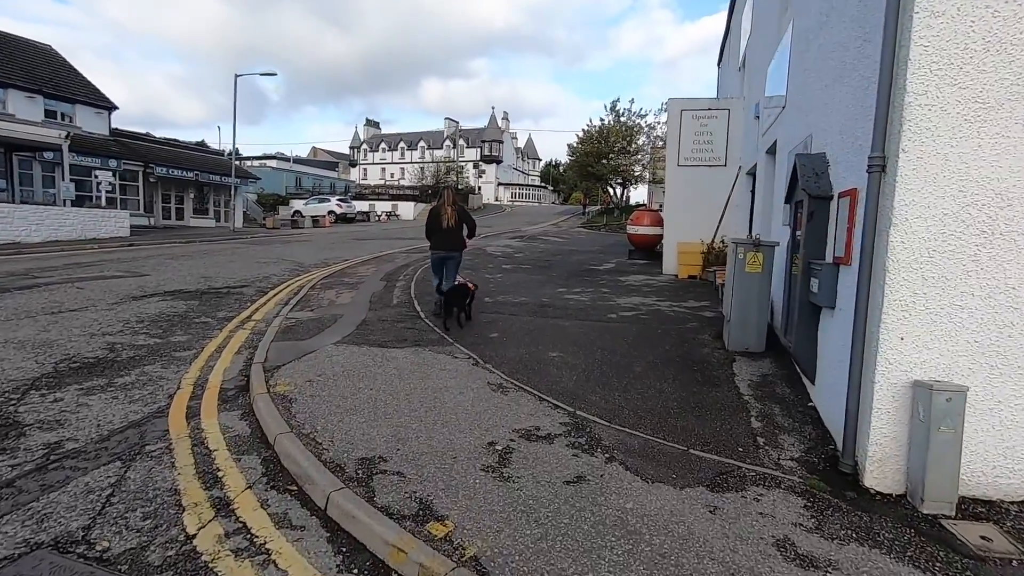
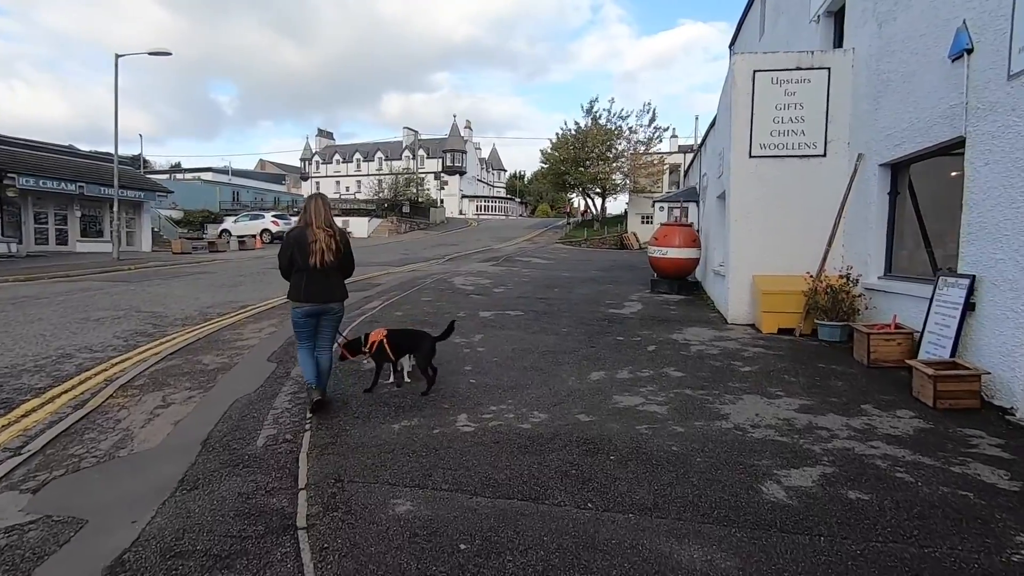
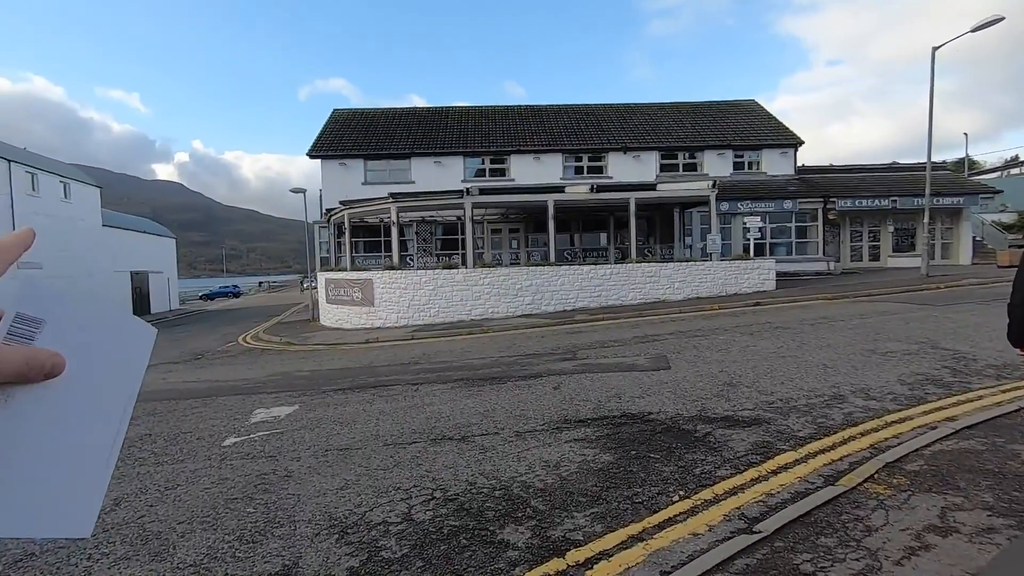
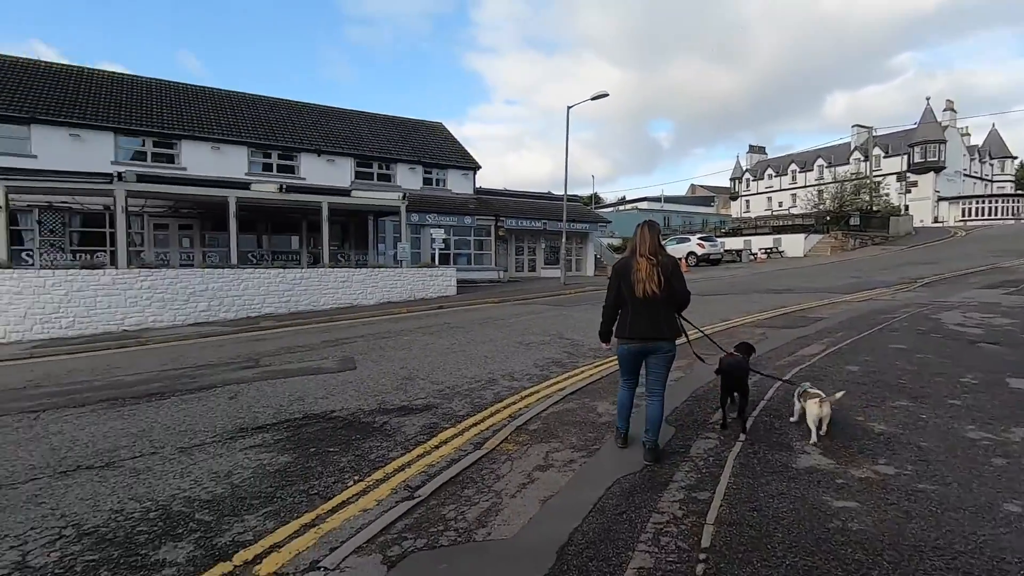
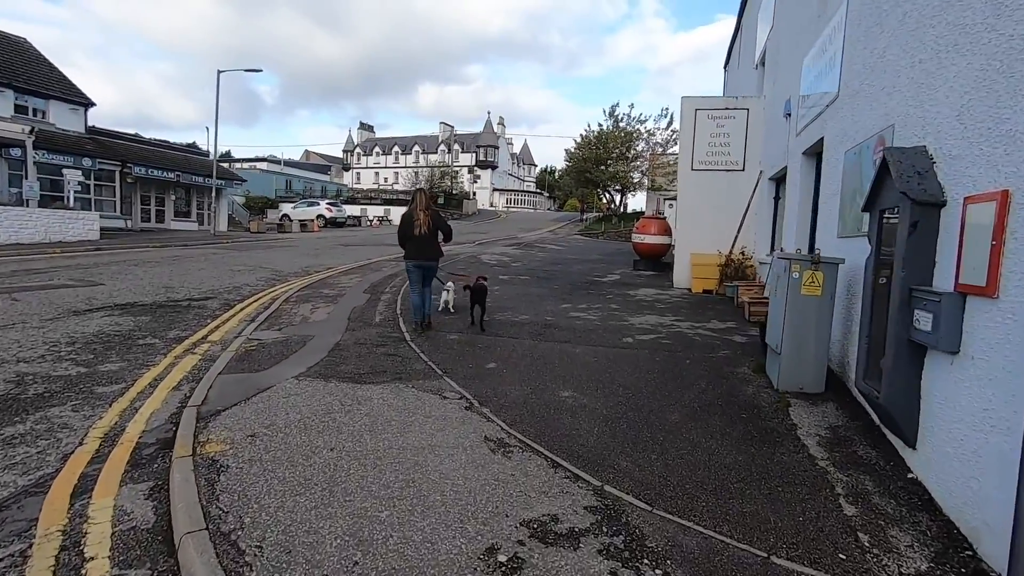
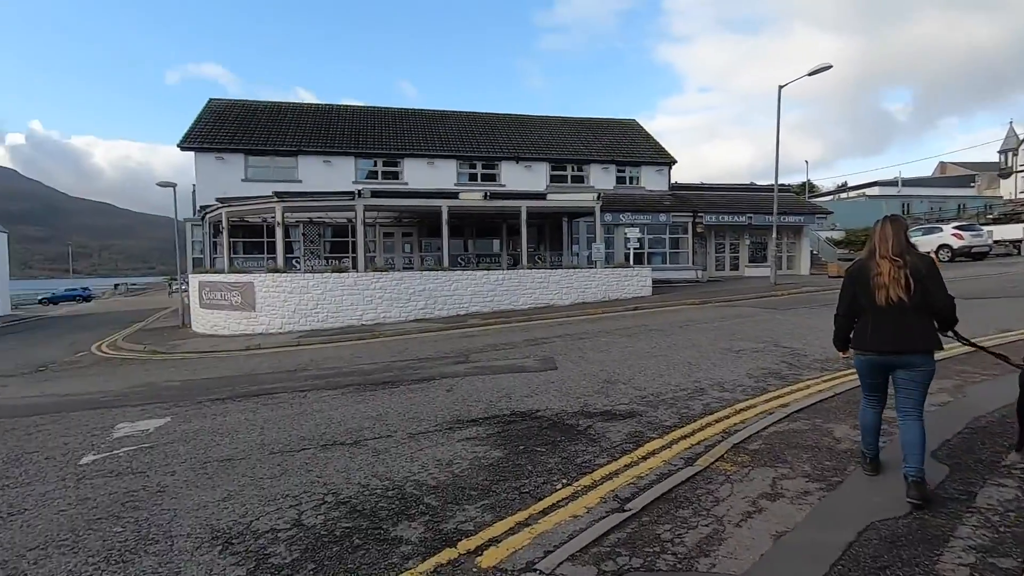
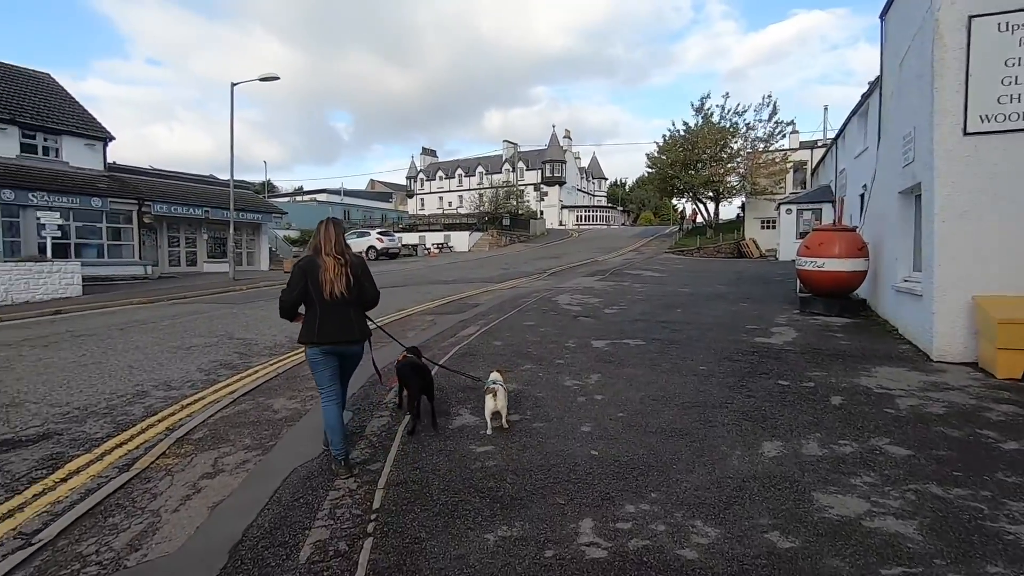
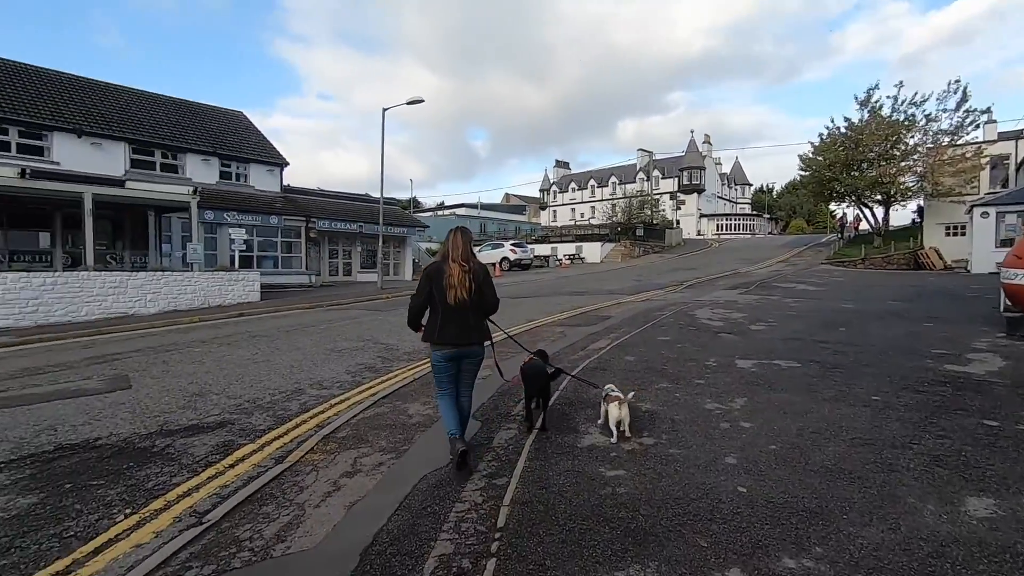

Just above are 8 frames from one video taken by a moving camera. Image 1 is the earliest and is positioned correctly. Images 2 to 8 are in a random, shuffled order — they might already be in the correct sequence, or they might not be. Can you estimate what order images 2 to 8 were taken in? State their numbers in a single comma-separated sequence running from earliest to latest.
5, 2, 7, 8, 4, 6, 3
